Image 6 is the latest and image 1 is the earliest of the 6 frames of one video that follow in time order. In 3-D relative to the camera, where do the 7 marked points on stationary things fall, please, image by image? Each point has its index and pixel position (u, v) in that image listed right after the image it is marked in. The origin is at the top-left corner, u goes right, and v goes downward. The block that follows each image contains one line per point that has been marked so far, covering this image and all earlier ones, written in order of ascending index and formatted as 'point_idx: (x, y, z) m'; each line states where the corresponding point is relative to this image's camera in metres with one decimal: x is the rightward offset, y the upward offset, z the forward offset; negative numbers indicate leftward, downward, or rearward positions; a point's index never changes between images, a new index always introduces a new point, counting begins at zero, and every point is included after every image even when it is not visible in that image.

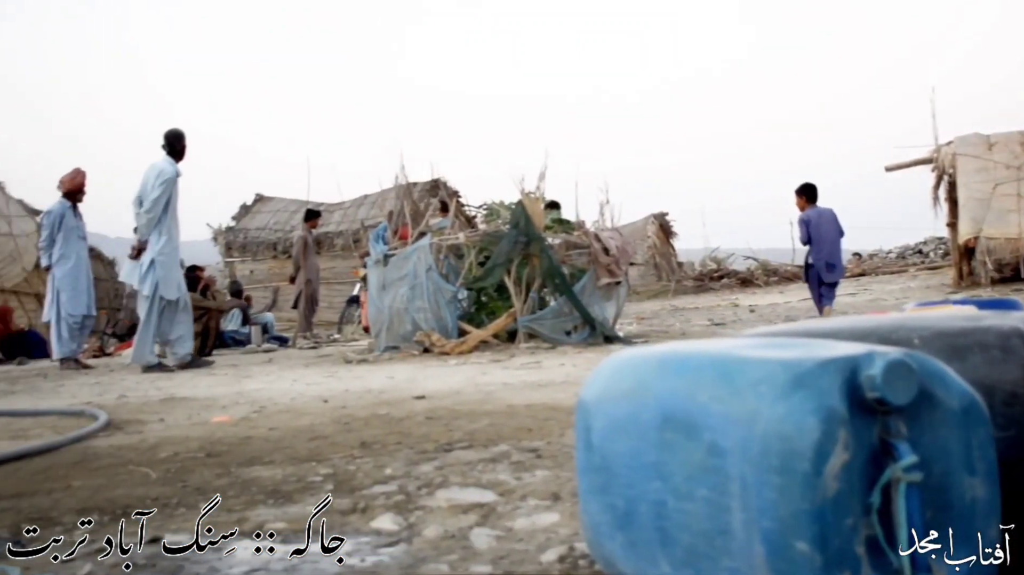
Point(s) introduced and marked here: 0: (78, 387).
0: (-2.9, -0.7, +7.3) m
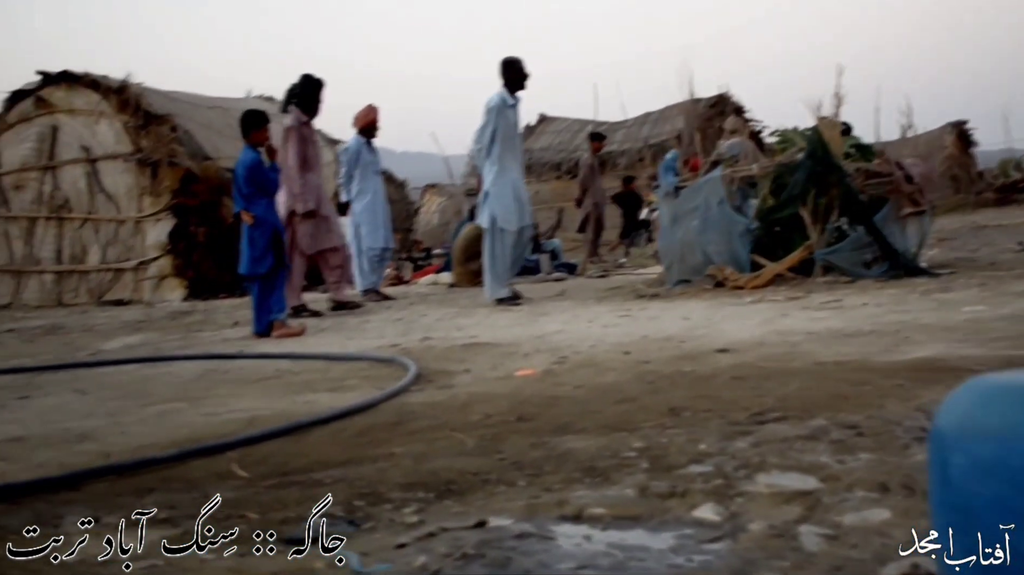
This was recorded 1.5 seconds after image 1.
0: (-0.9, -0.3, +7.5) m
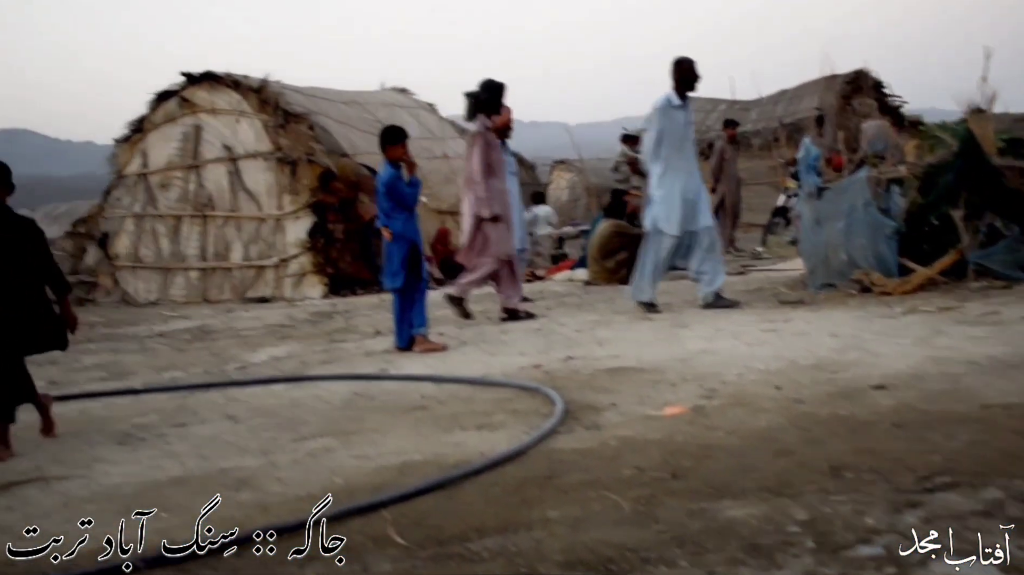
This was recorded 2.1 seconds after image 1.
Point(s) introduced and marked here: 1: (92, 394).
0: (+0.1, -0.3, +7.3) m
1: (-2.4, -0.7, +6.5) m
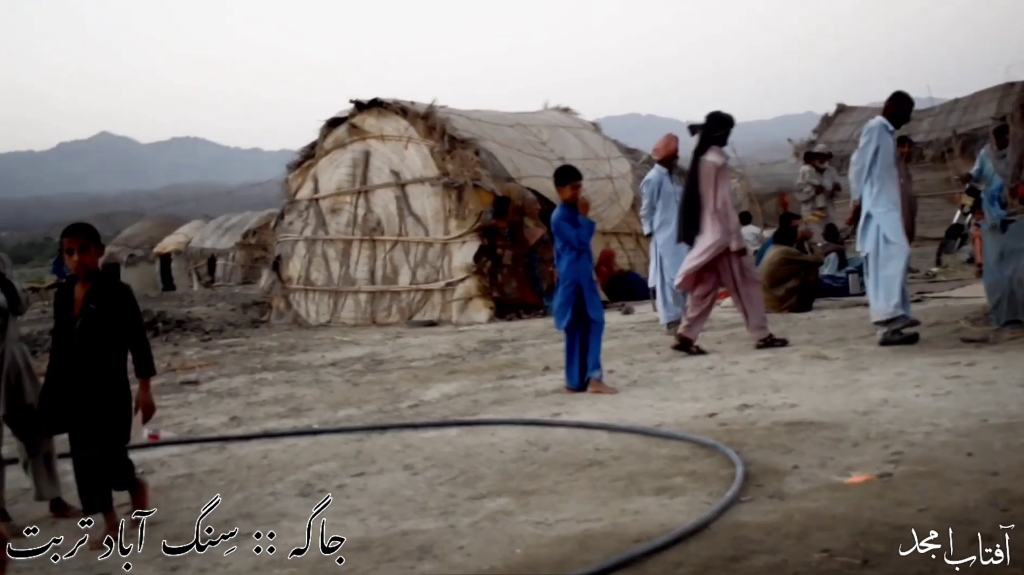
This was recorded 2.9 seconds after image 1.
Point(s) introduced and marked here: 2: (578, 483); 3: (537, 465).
0: (+1.2, -0.6, +7.1) m
1: (-1.4, -0.9, +6.6) m
2: (+0.3, -1.0, +5.8) m
3: (+0.1, -1.0, +6.0) m
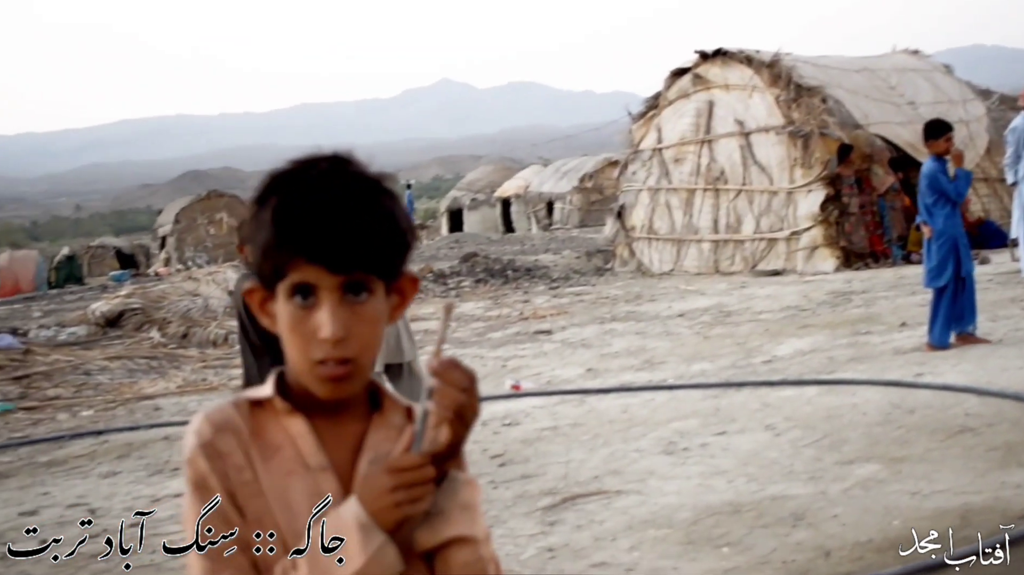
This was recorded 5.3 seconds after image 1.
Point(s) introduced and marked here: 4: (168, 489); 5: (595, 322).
0: (+3.3, -0.3, +6.7) m
1: (+0.7, -0.6, +6.8) m
2: (+2.3, -0.8, +5.6) m
3: (+2.1, -0.8, +5.8) m
4: (-2.1, -1.2, +6.7) m
5: (+0.7, -0.3, +9.5) m
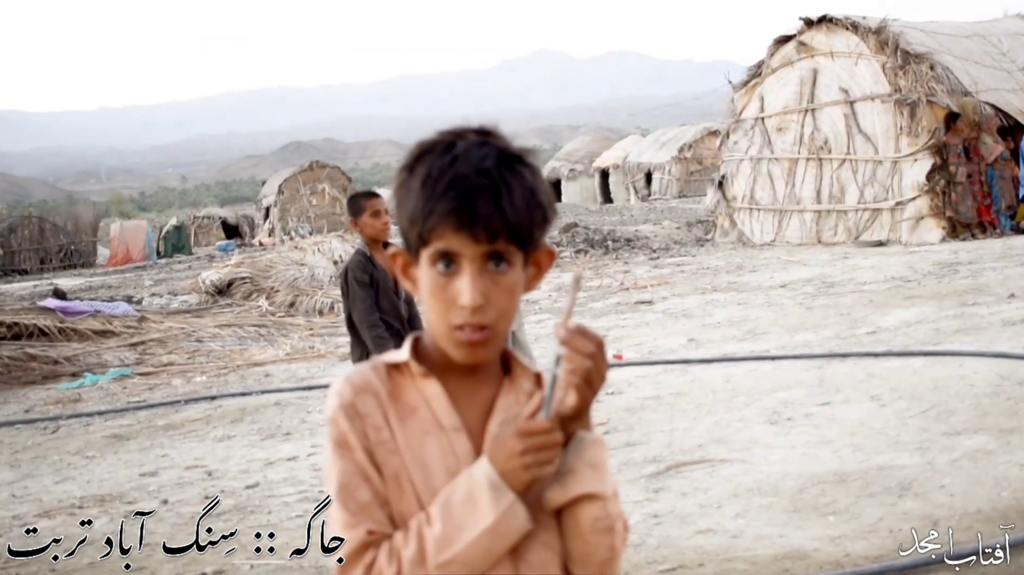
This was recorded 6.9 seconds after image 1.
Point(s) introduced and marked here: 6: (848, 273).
0: (+4.0, -0.1, +6.5) m
1: (+1.3, -0.4, +6.8) m
2: (+2.8, -0.7, +5.6) m
3: (+2.6, -0.6, +5.8) m
4: (-1.5, -1.0, +6.9) m
5: (+1.5, 0.0, +9.6) m
6: (+3.0, +0.1, +10.0) m
